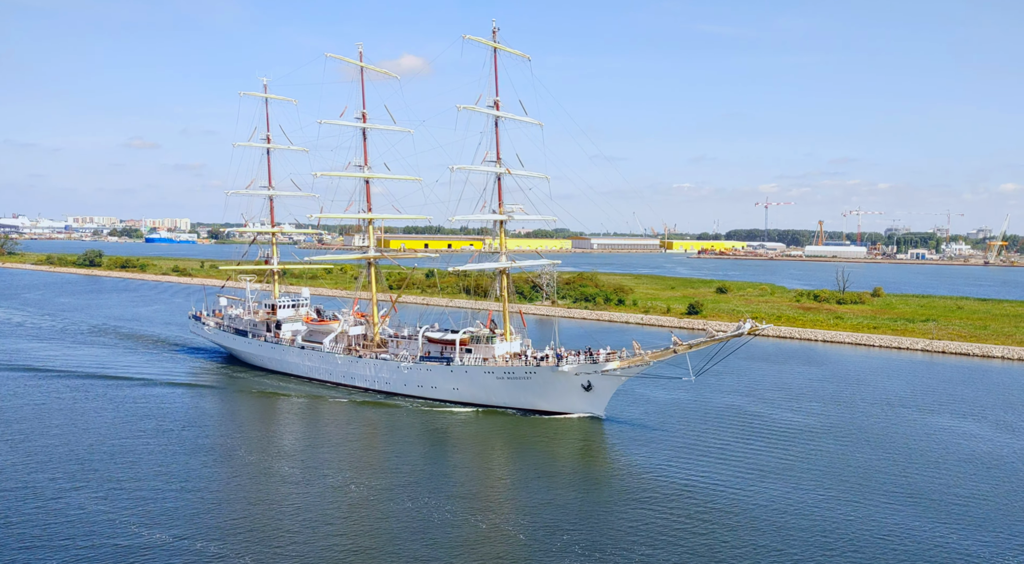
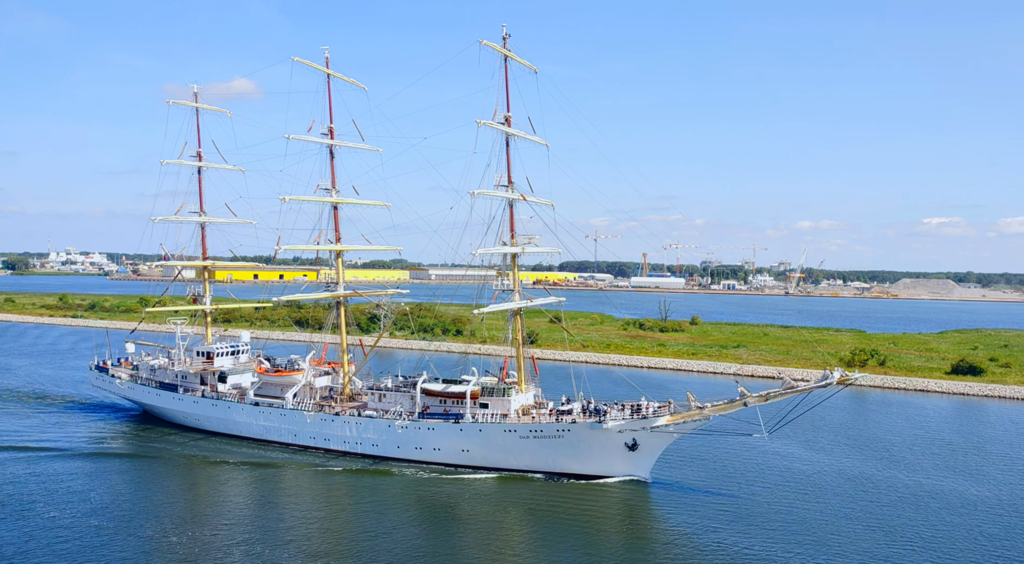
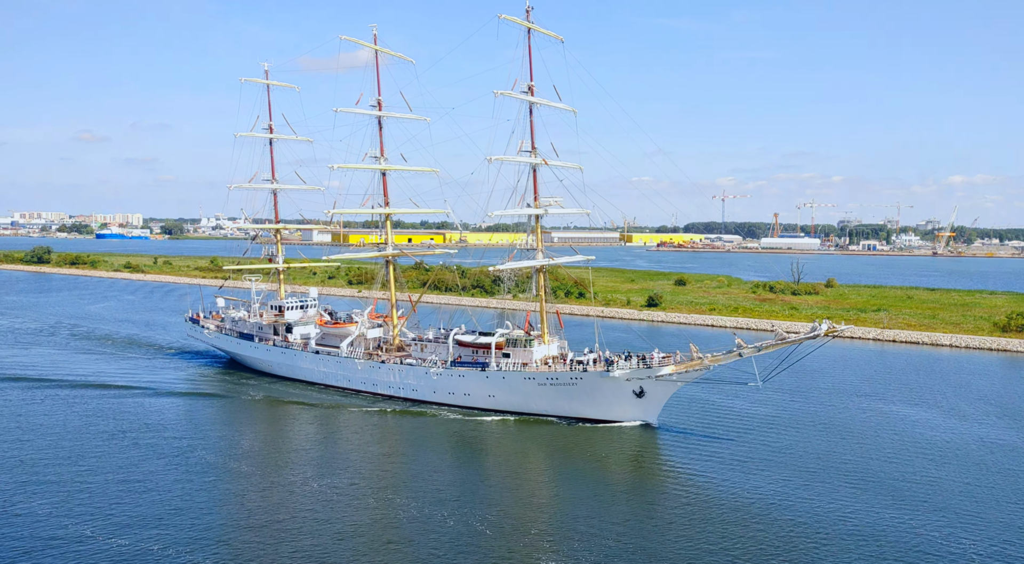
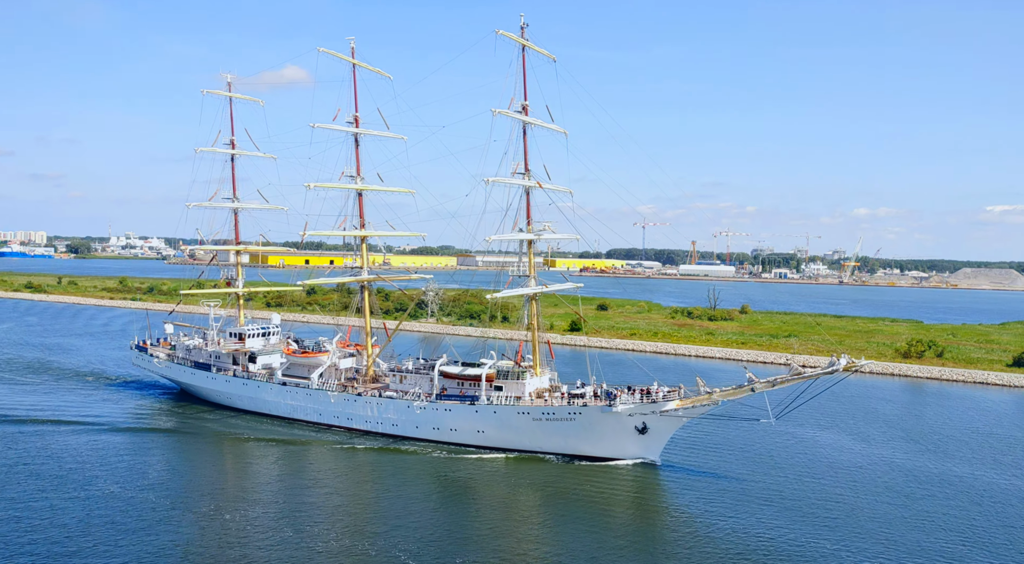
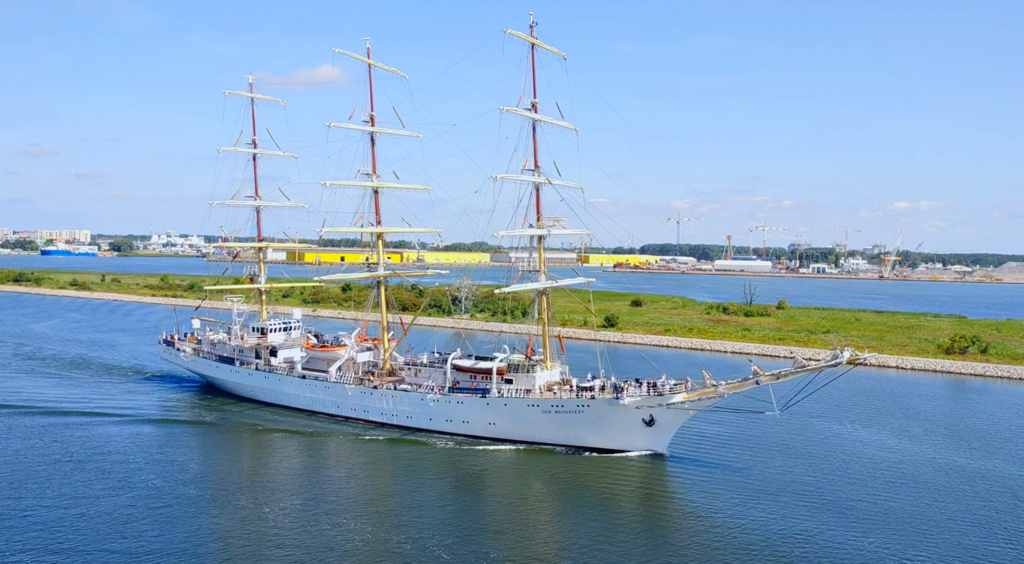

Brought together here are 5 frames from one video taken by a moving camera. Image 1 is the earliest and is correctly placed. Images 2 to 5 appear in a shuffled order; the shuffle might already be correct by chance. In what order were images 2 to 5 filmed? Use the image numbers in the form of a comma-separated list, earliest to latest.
3, 5, 4, 2
